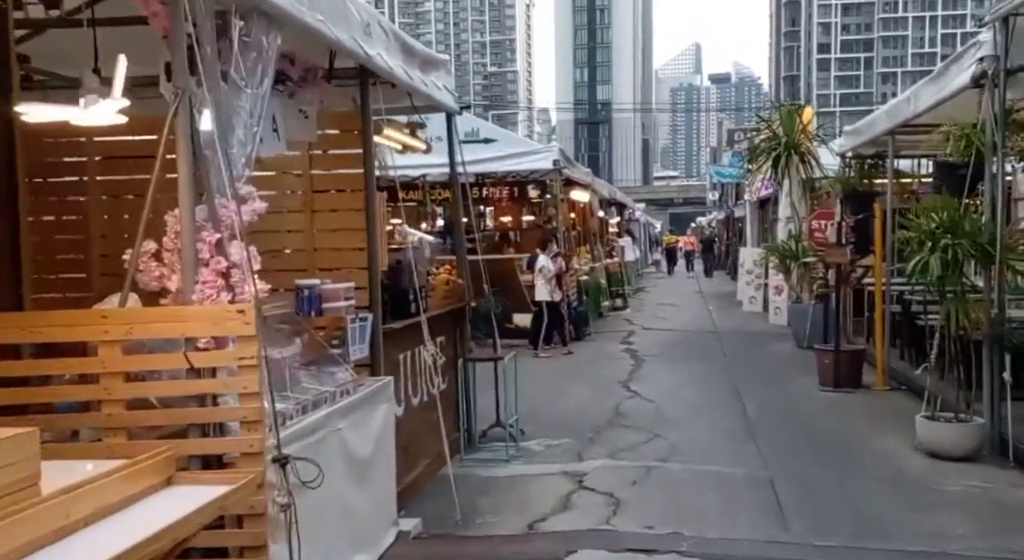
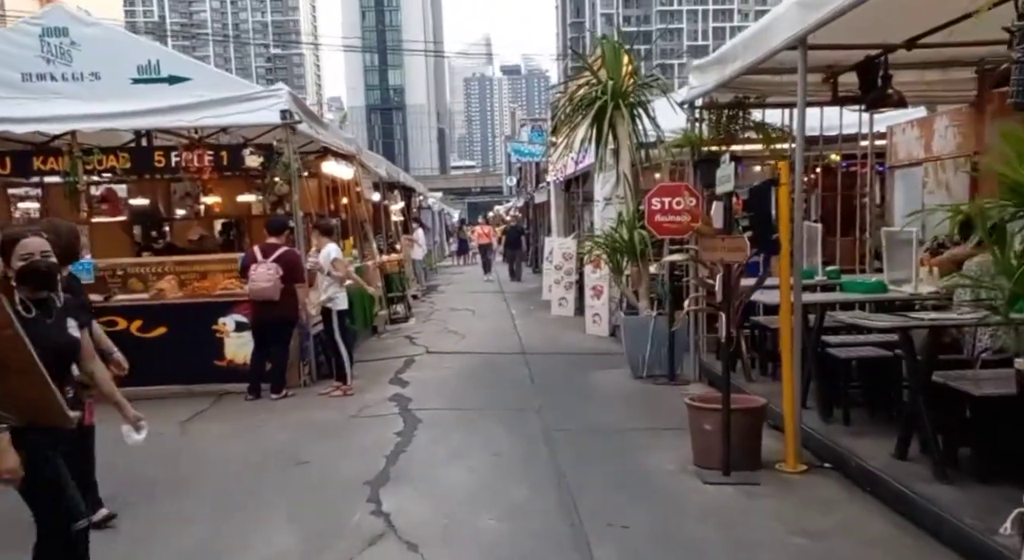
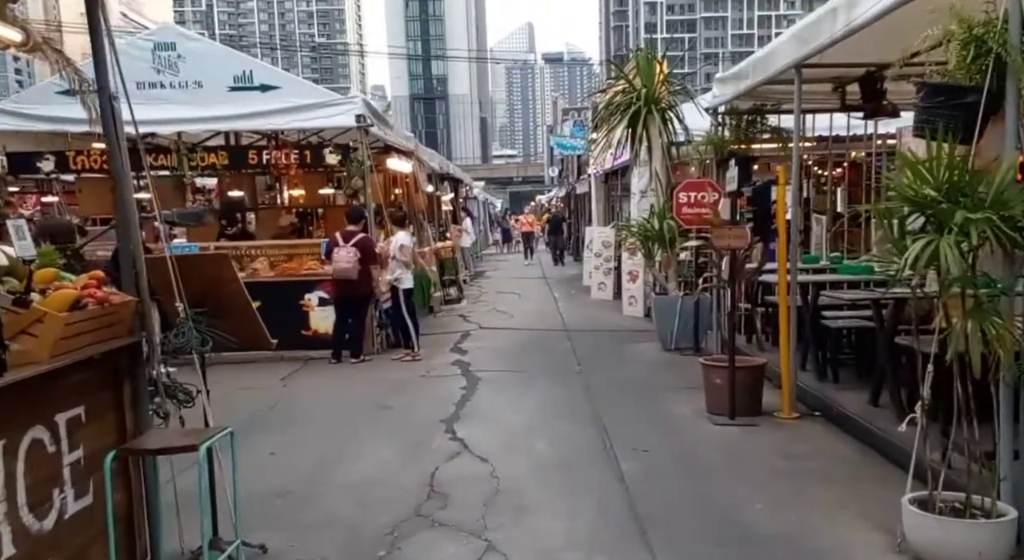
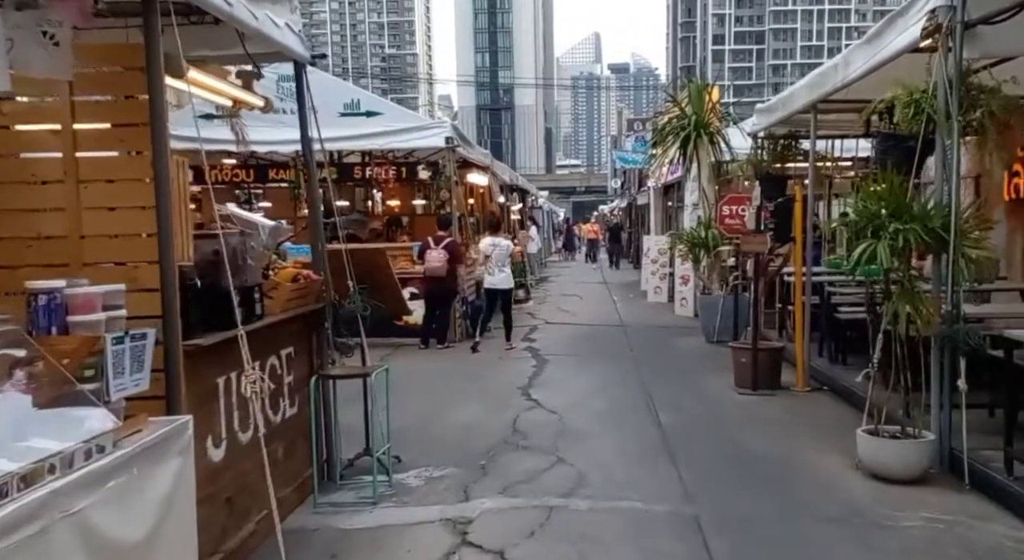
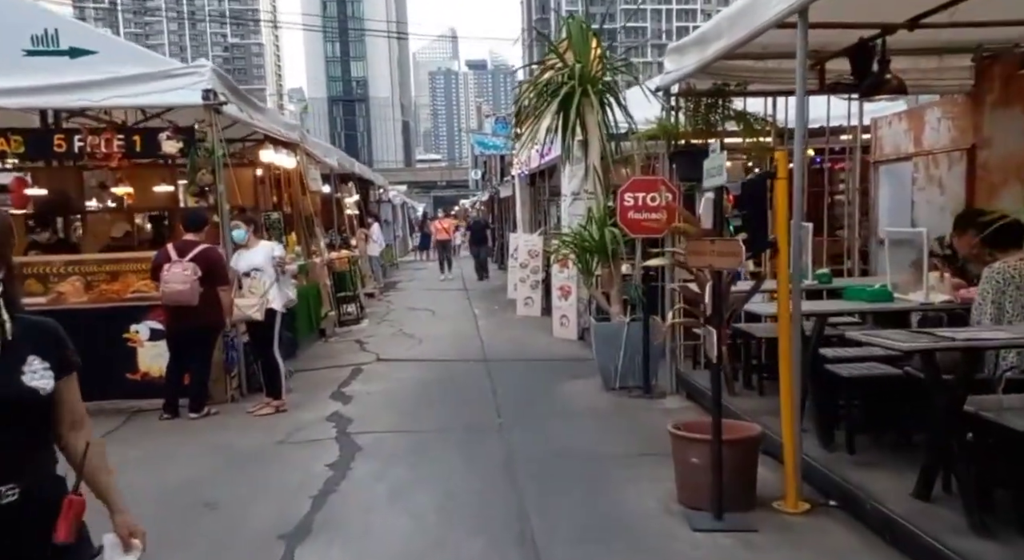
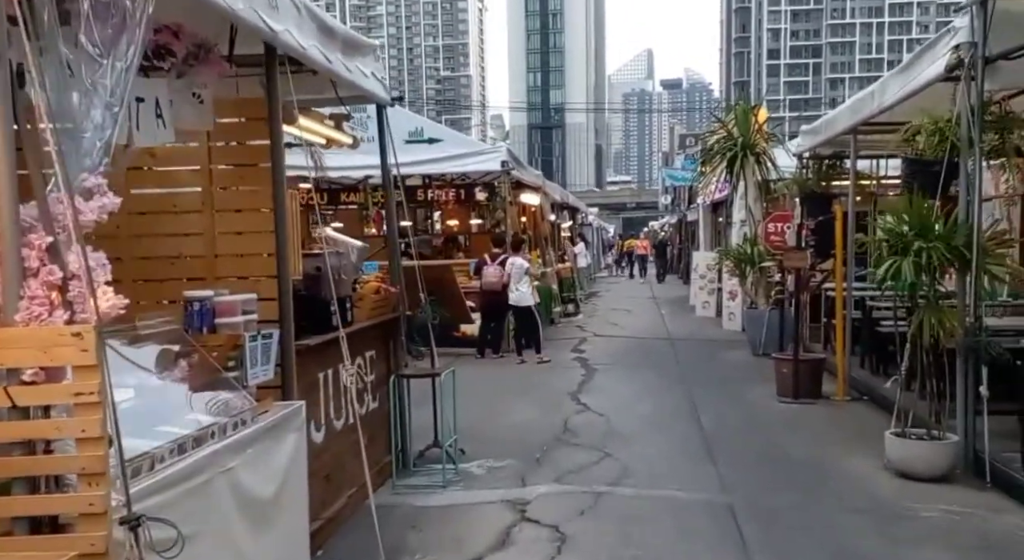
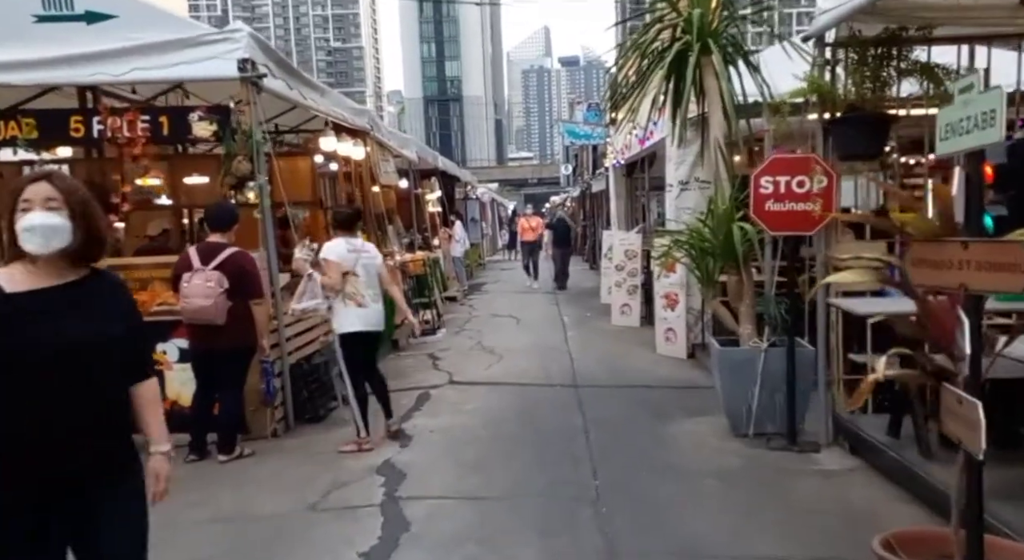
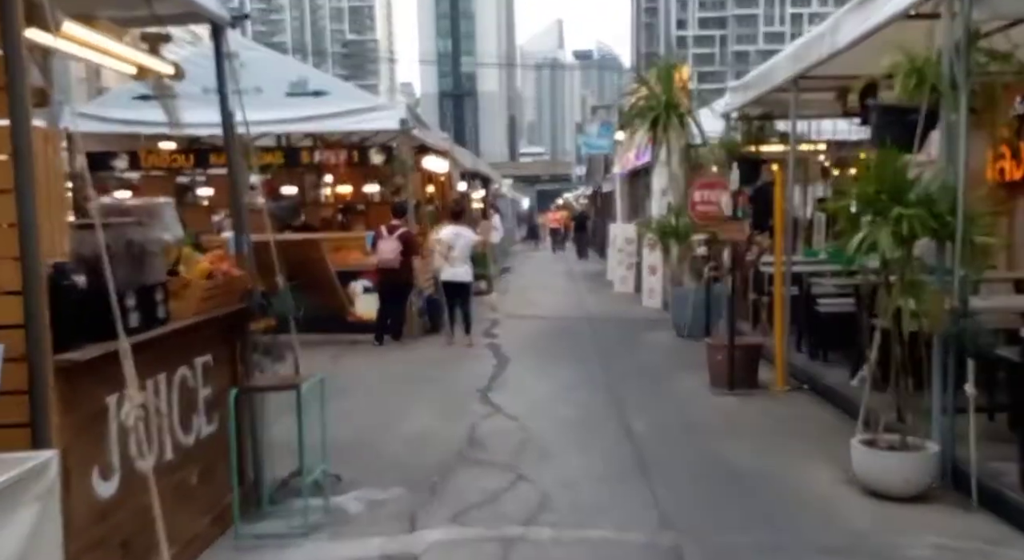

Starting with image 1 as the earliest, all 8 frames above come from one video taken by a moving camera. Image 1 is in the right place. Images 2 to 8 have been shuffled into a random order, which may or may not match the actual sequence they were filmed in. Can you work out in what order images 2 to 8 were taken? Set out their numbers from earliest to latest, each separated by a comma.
6, 4, 8, 3, 2, 5, 7
